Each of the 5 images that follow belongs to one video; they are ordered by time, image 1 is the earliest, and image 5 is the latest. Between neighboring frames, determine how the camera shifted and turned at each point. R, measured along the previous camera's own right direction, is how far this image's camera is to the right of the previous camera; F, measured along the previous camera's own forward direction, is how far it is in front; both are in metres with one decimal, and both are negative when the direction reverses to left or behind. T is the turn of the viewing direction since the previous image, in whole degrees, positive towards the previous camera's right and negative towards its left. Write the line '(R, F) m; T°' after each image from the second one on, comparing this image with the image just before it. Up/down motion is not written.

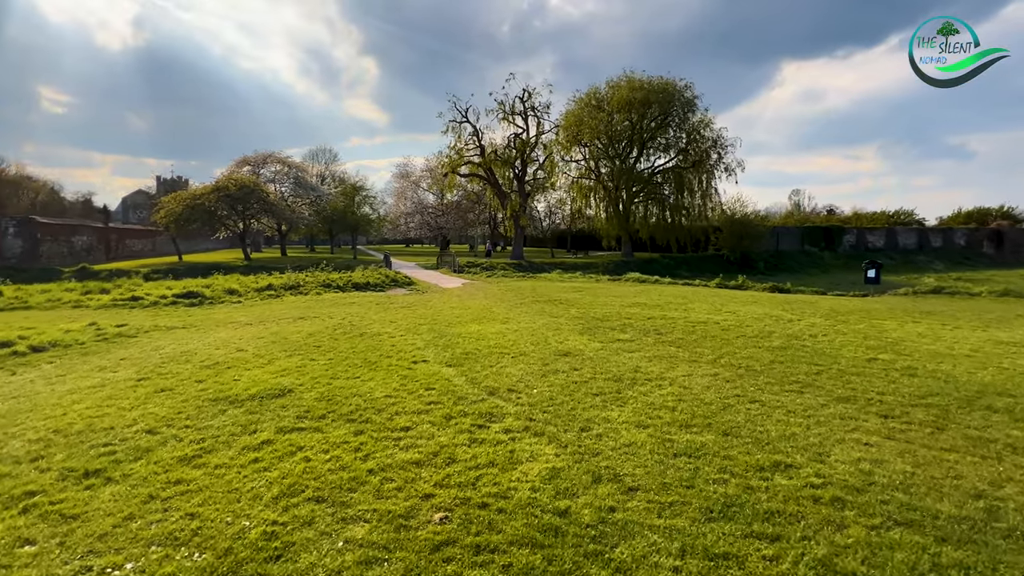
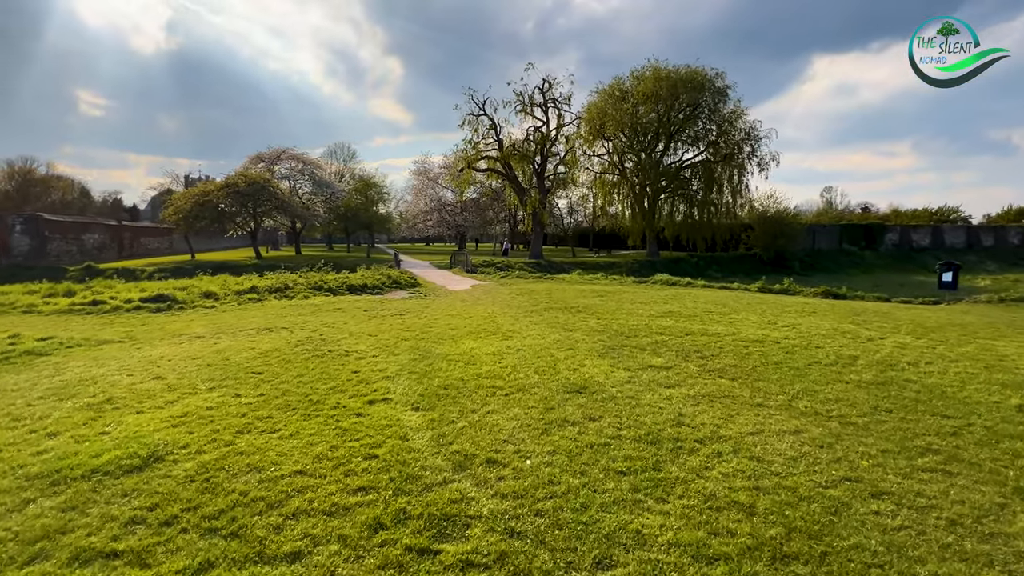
(+0.3, +2.0) m; -2°
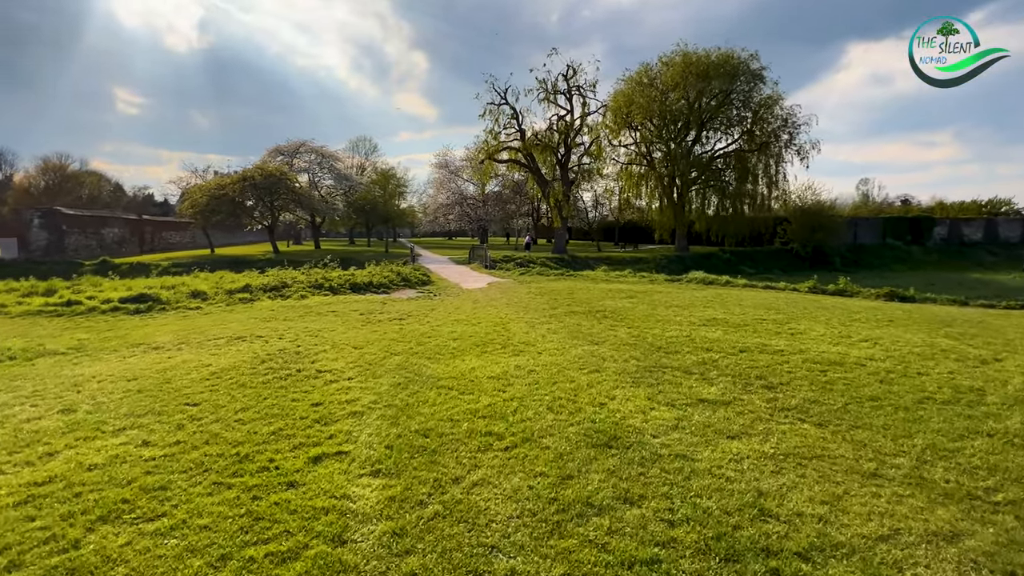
(+0.2, +1.6) m; -3°
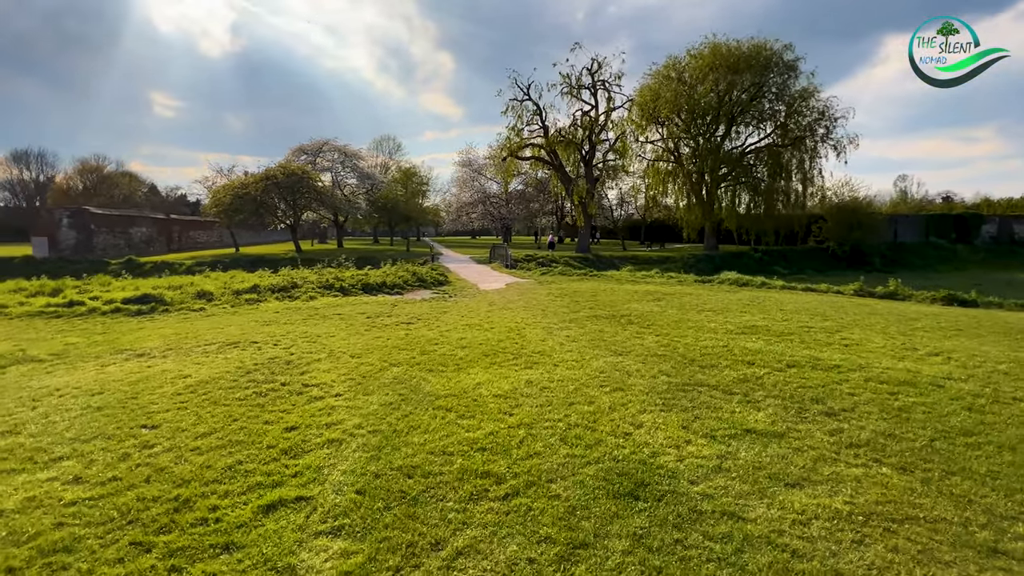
(+0.1, +0.8) m; -3°
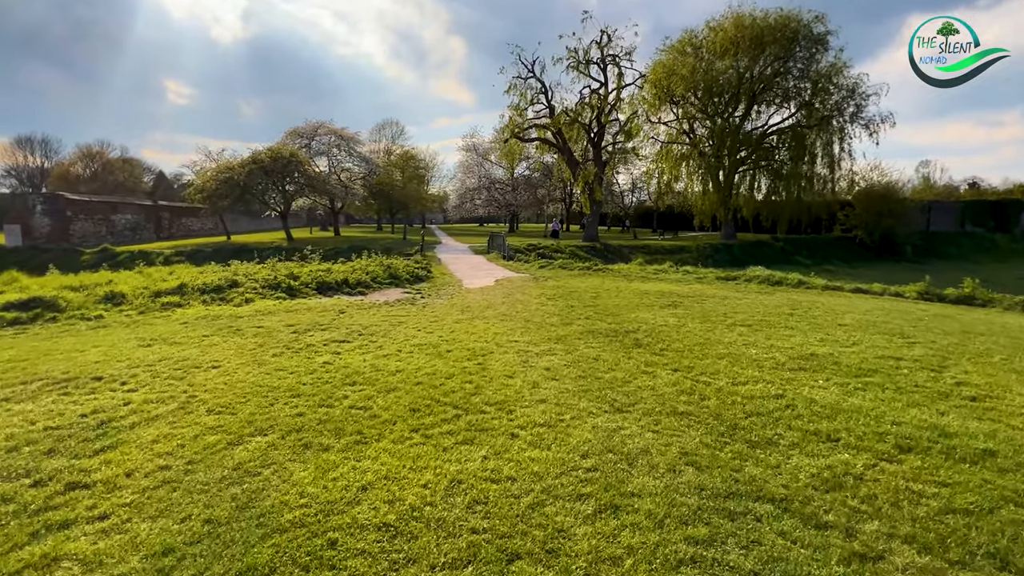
(+0.6, +2.4) m; -1°
